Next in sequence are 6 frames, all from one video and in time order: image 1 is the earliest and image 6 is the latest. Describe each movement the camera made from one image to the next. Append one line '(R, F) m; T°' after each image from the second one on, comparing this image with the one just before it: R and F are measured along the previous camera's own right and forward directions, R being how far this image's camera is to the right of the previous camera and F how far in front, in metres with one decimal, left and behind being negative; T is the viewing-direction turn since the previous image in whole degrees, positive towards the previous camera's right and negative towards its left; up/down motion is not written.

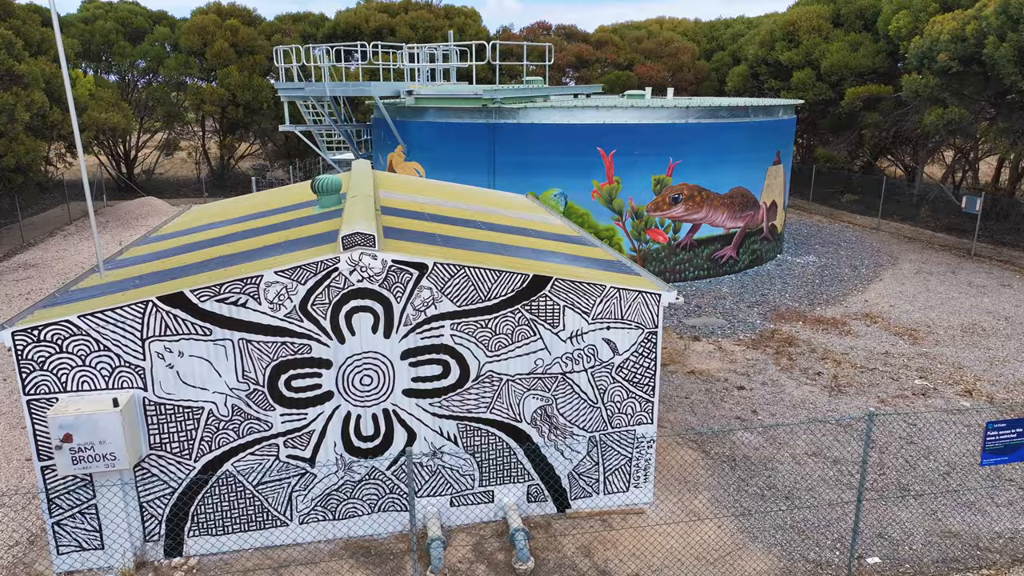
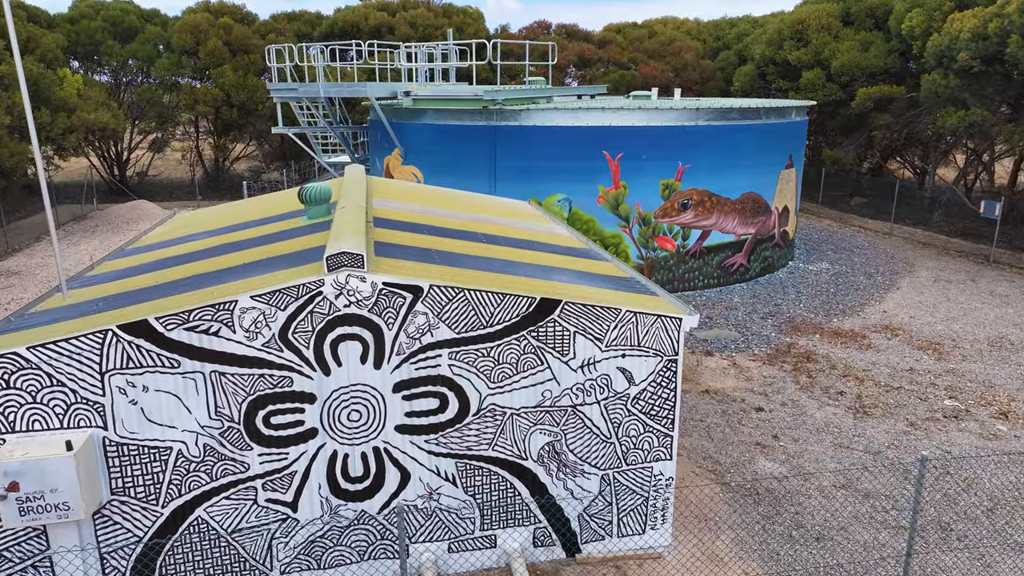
(0.0, +0.7) m; 0°
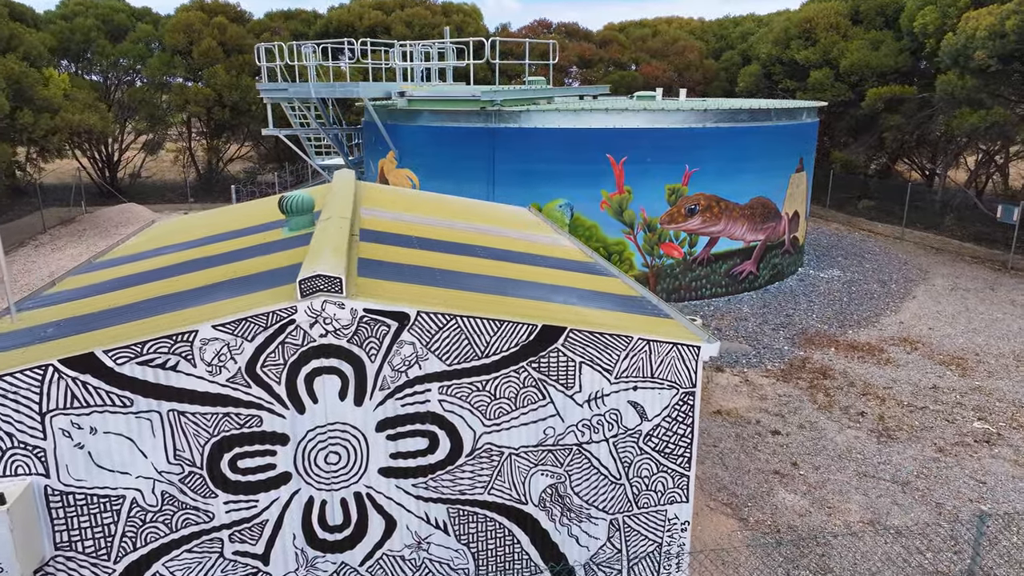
(0.0, +0.7) m; 0°
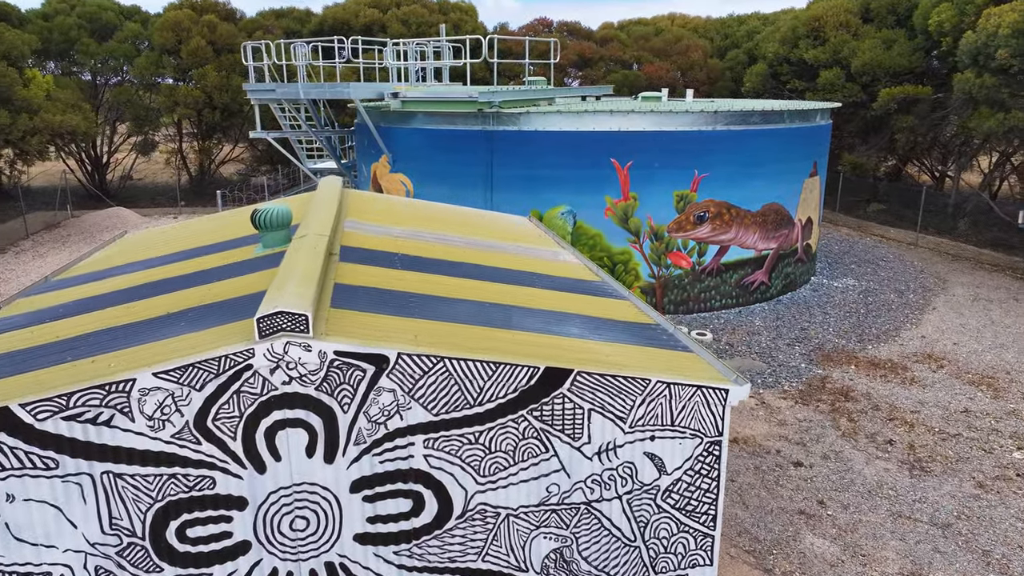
(0.0, +0.8) m; 0°
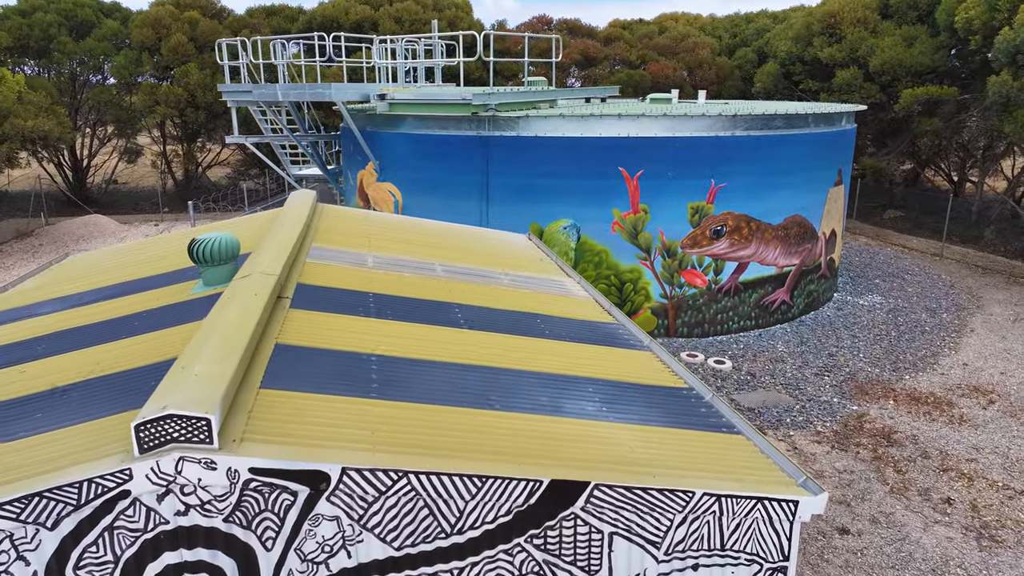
(0.0, +1.4) m; 0°
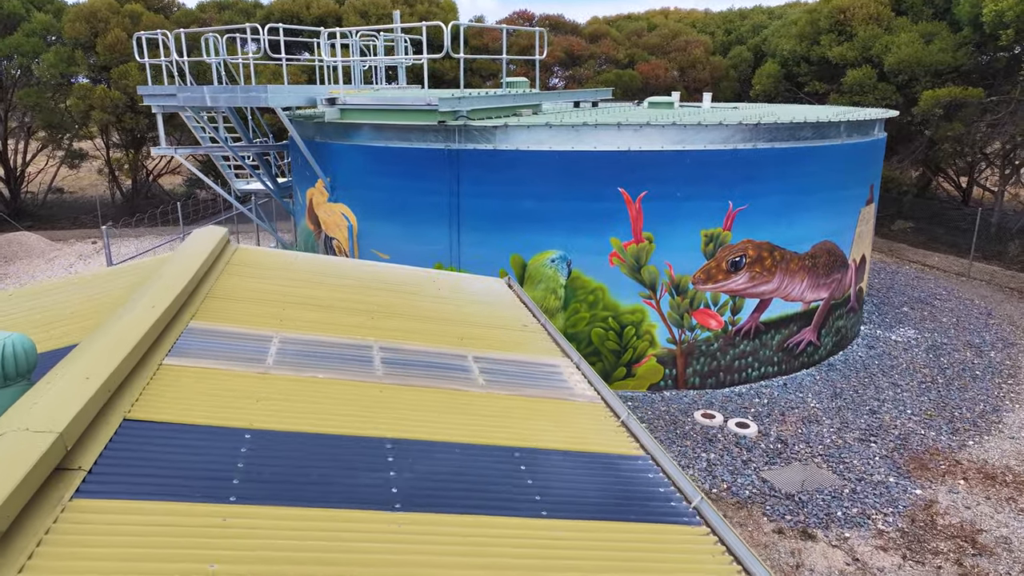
(+0.1, +2.4) m; +1°
